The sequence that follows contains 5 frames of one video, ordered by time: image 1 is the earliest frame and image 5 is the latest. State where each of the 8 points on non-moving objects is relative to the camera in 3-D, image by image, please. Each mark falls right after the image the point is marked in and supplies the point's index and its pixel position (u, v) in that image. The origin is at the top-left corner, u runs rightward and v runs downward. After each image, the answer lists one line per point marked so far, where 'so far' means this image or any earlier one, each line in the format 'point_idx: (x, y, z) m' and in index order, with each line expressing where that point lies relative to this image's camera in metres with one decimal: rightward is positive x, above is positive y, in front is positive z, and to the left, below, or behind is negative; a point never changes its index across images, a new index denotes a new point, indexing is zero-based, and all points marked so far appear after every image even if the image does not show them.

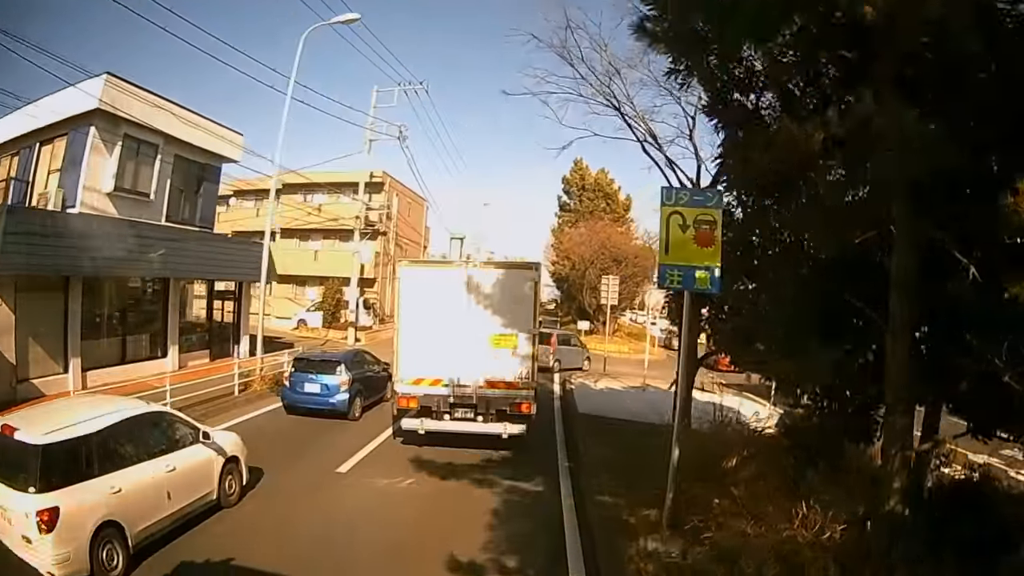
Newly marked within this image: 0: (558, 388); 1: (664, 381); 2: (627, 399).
0: (+1.1, -2.4, +15.3) m
1: (+4.2, -2.7, +17.0) m
2: (+2.6, -2.5, +13.6) m
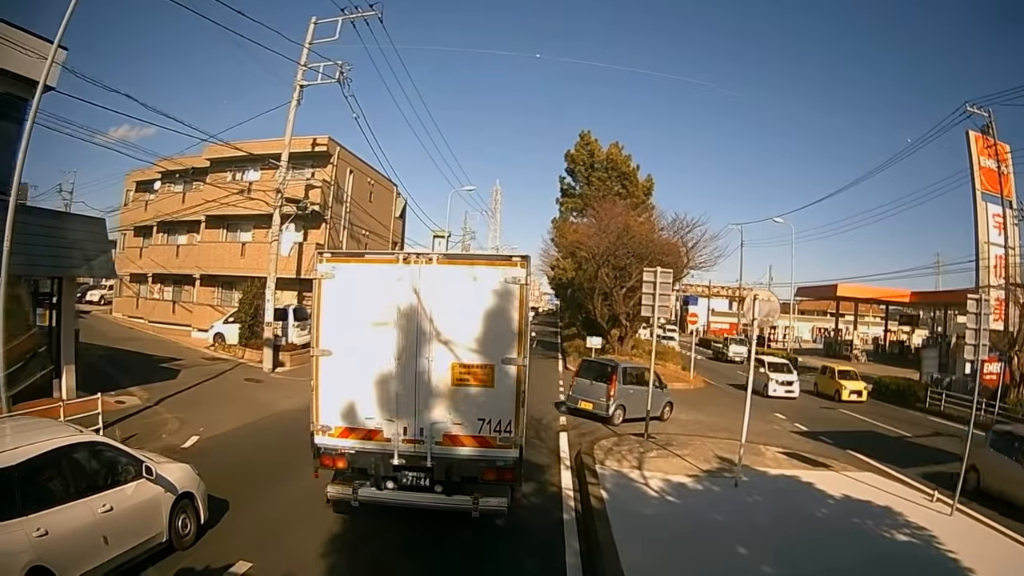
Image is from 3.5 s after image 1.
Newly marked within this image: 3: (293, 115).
0: (+0.7, -2.4, +8.1) m
1: (+3.8, -2.7, +9.9) m
2: (+2.2, -2.4, +6.5) m
3: (-6.3, +4.9, +17.5) m
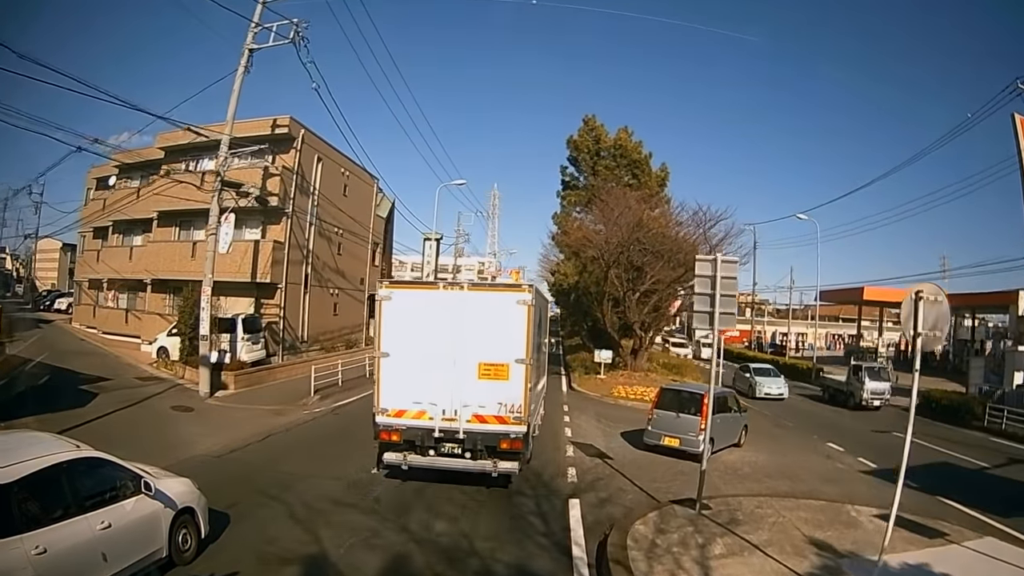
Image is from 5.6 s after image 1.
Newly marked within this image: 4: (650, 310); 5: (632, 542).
0: (+0.6, -2.3, +5.1) m
1: (+3.7, -2.7, +6.8) m
2: (+2.1, -2.4, +3.4) m
3: (-6.5, +4.8, +14.5) m
4: (+3.9, -0.6, +17.6) m
5: (+1.0, -2.1, +5.2) m
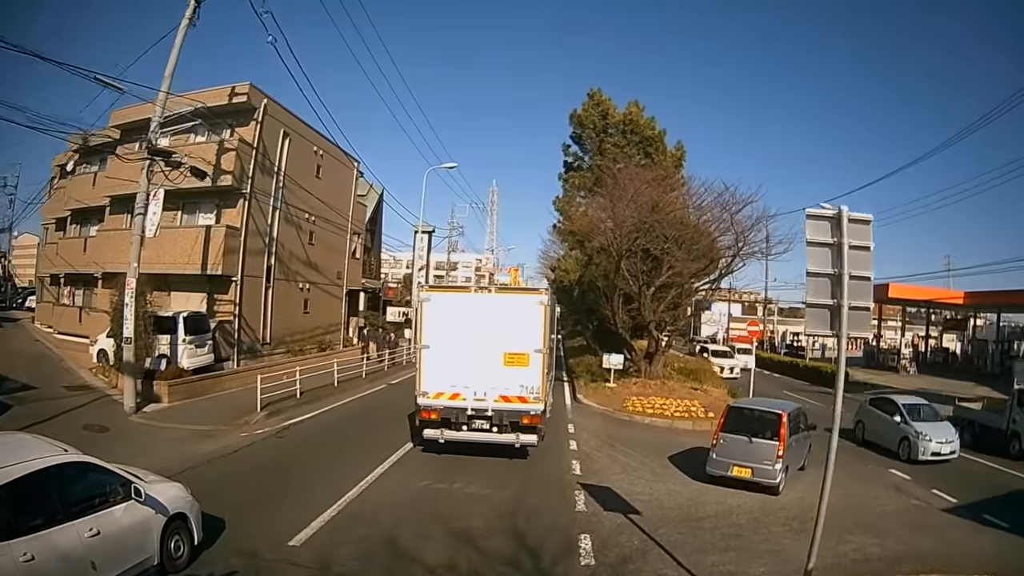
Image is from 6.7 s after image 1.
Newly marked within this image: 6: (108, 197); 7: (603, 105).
0: (+0.5, -2.2, +2.7) m
1: (+3.6, -2.6, +4.4) m
2: (+1.9, -2.2, +1.0) m
3: (-6.6, +4.9, +12.1) m
4: (+3.8, -0.5, +15.2) m
5: (+0.9, -2.0, +2.8) m
6: (-12.6, +2.9, +19.2) m
7: (+2.8, +5.6, +18.9) m
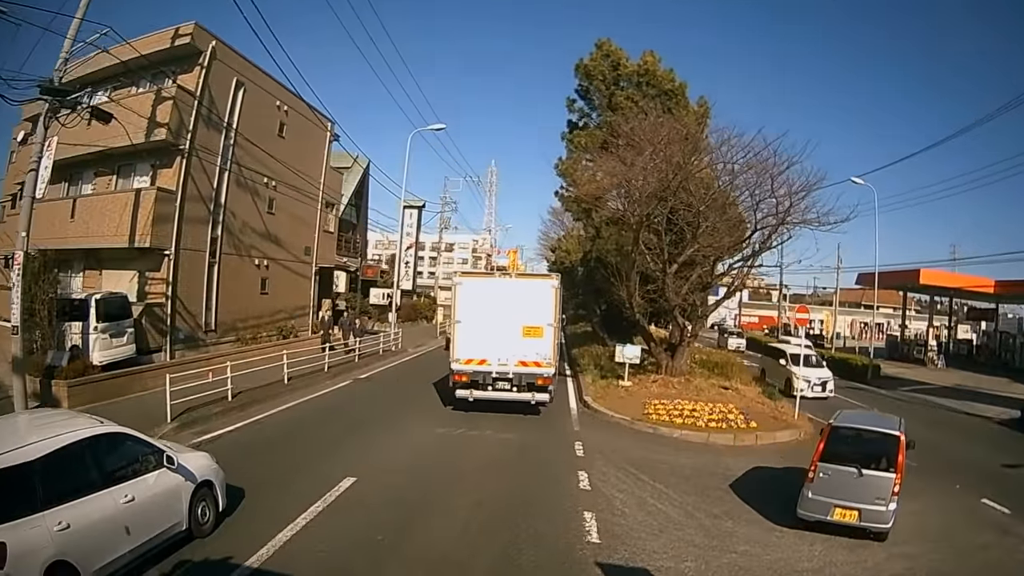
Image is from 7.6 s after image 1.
0: (+0.4, -2.1, +0.2) m
1: (+3.5, -2.4, +2.0) m
2: (+1.8, -2.2, -1.4) m
3: (-6.7, +5.3, +9.5) m
4: (+3.7, 0.0, +12.7) m
5: (+0.8, -1.9, +0.4) m
6: (-12.7, +3.5, +16.6) m
7: (+2.7, +6.1, +16.2) m
